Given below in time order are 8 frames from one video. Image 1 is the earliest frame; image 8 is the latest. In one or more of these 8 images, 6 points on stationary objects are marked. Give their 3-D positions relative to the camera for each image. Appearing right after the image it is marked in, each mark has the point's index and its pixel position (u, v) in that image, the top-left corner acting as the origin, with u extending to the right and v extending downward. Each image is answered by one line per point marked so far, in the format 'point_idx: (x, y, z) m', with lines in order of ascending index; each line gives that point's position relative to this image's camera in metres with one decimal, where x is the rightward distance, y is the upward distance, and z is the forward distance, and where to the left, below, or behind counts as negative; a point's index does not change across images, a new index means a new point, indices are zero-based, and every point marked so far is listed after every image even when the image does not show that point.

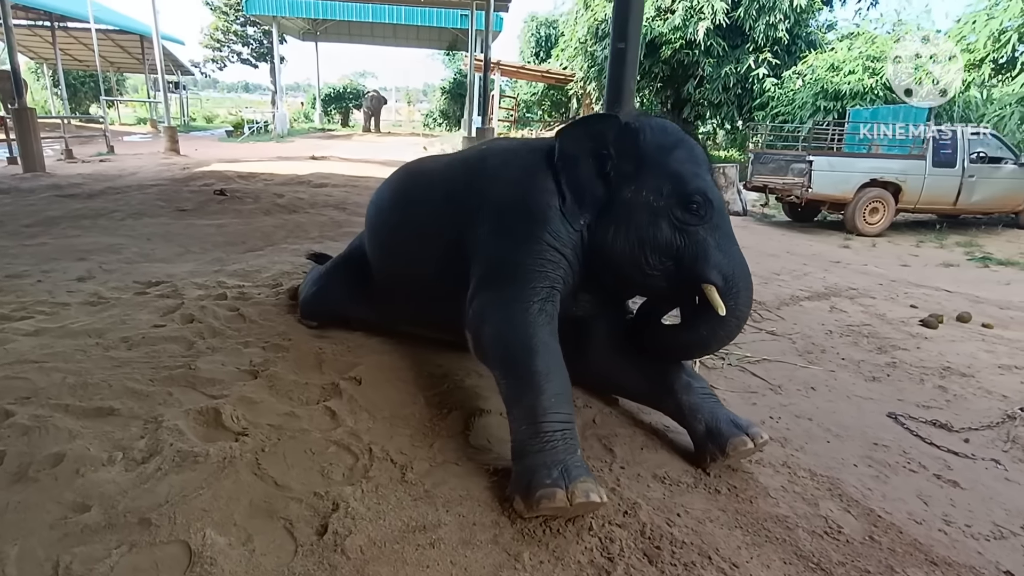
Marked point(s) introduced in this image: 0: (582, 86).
0: (+2.2, +6.3, +17.6) m
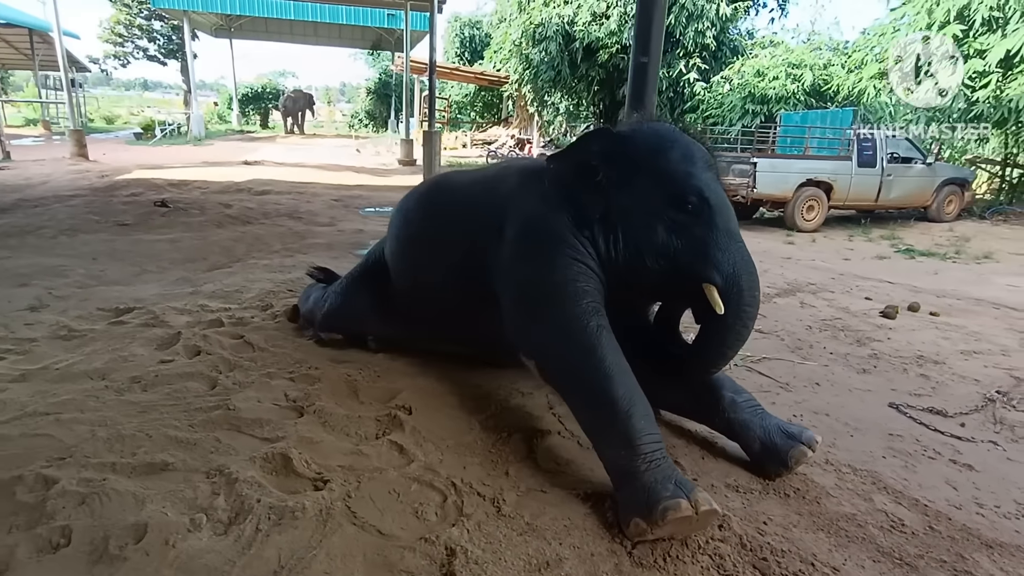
0: (+0.2, +6.3, +17.7) m
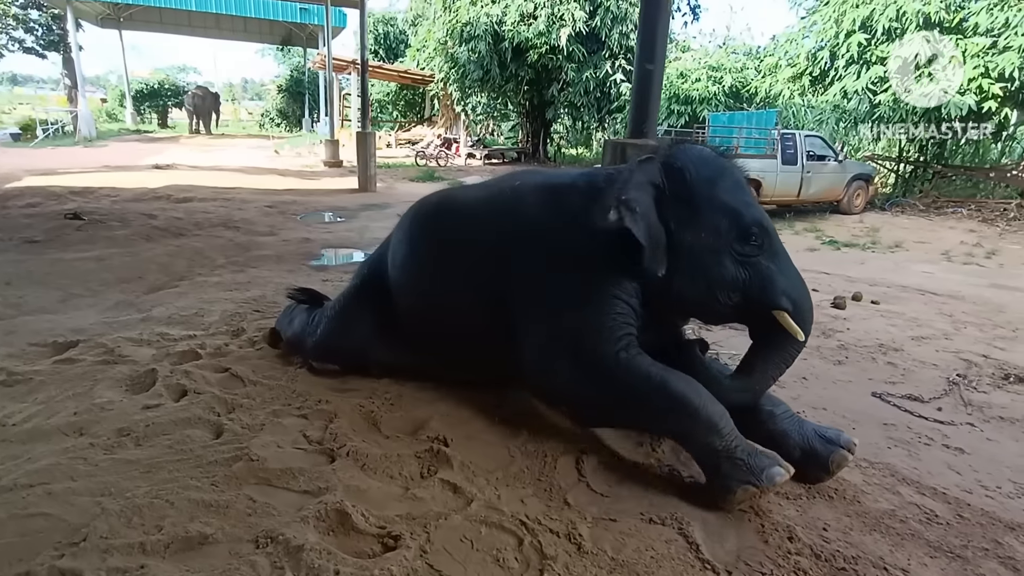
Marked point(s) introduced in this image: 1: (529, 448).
0: (-2.1, +6.2, +17.4) m
1: (+0.1, -0.7, +2.3) m
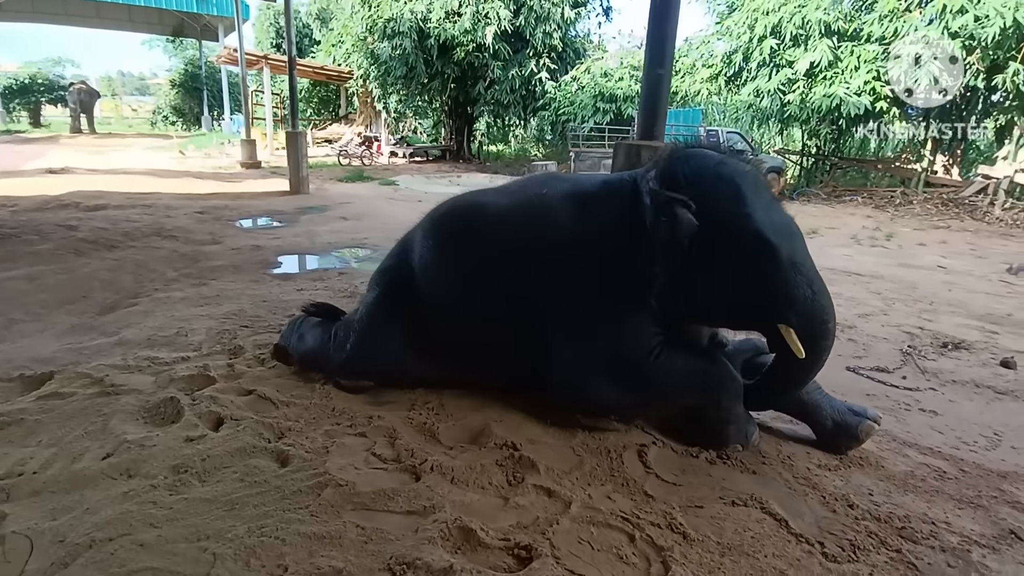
0: (-4.5, +6.1, +16.8) m
1: (+0.3, -0.7, +2.4) m
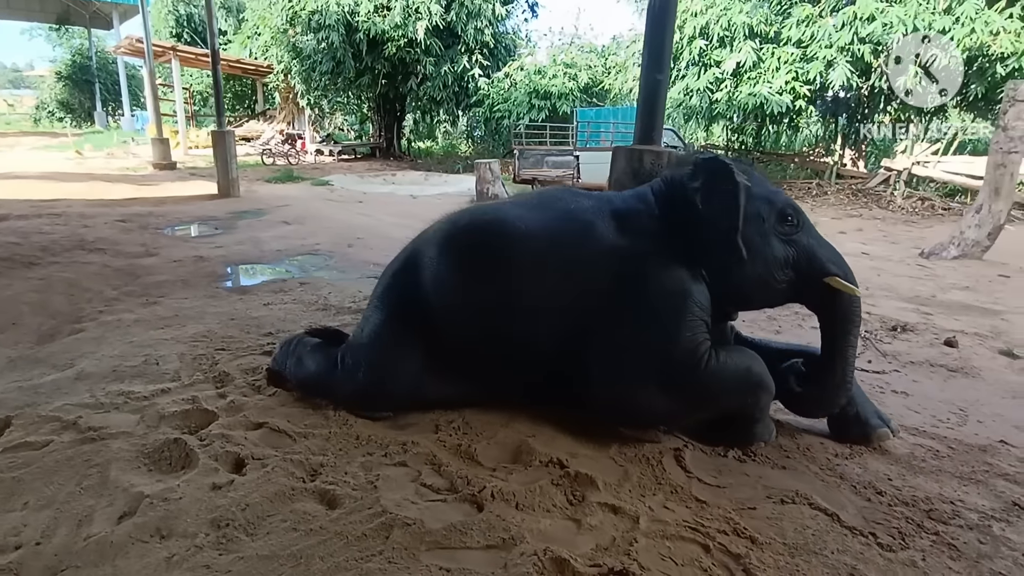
0: (-6.5, +6.0, +16.0) m
1: (+0.5, -0.7, +2.4) m
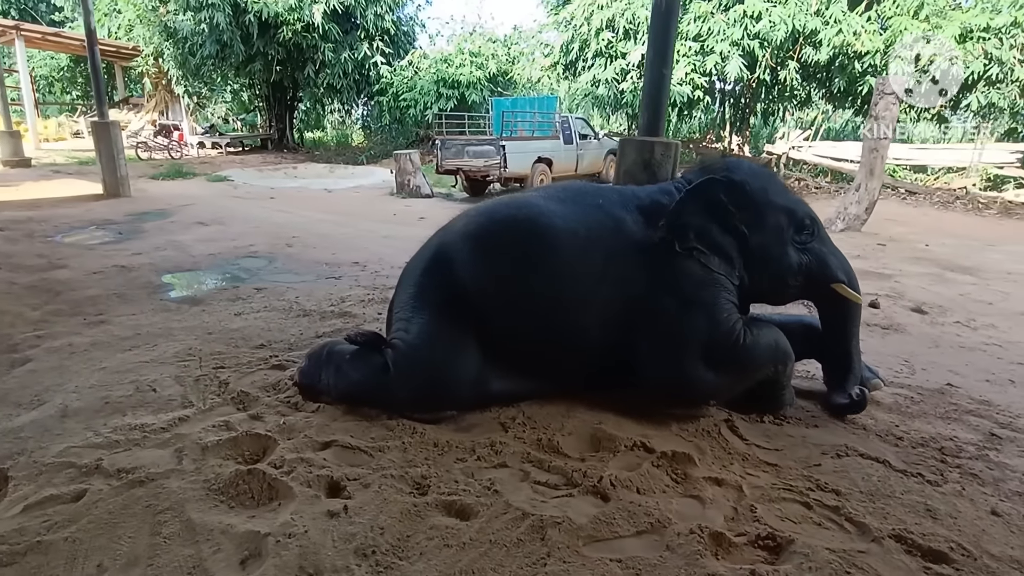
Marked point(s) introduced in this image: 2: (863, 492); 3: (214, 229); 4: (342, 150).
0: (-9.1, +5.7, +14.3) m
1: (+0.8, -0.6, +2.5) m
2: (+1.3, -0.8, +2.1) m
3: (-3.5, +0.7, +6.6) m
4: (-4.5, +3.7, +15.1) m
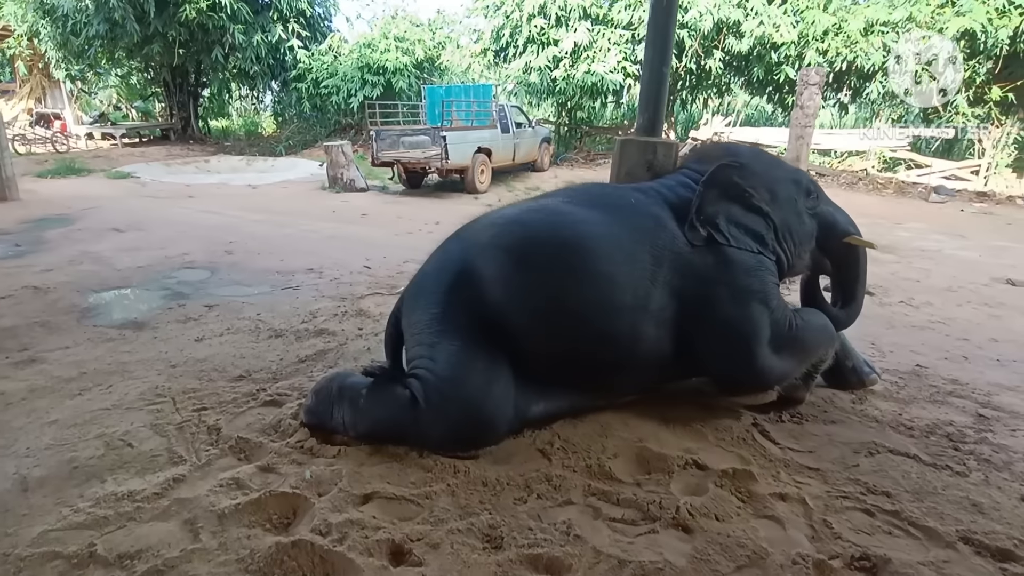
0: (-10.9, +5.5, +12.5) m
1: (+0.9, -0.7, +2.5) m
2: (+1.5, -0.8, +2.2) m
3: (-3.9, +0.5, +5.9) m
4: (-6.3, +3.7, +14.1) m
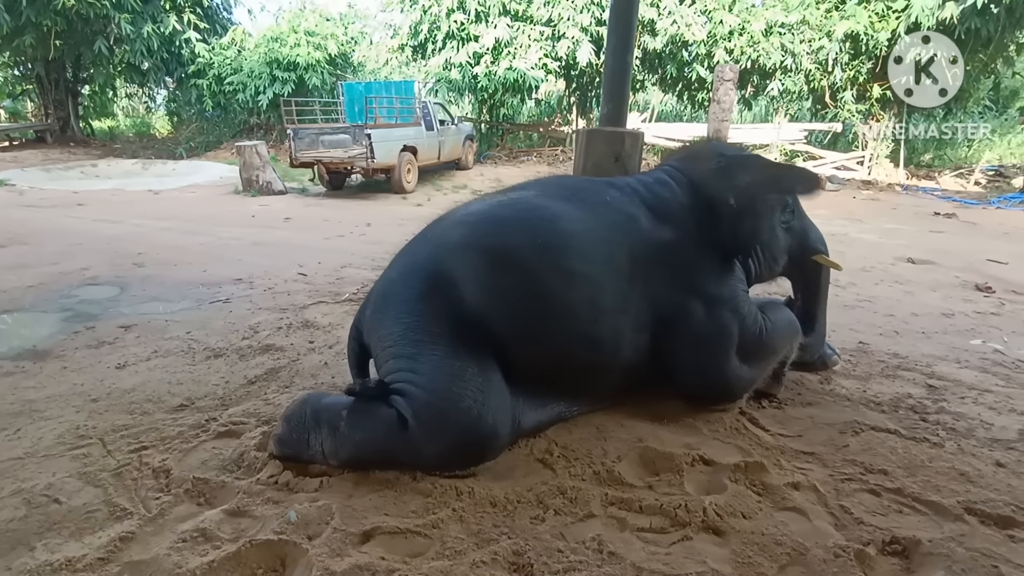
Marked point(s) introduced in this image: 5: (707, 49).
0: (-12.5, +4.9, +10.7) m
1: (+0.9, -0.6, +2.4) m
2: (+1.5, -0.7, +2.2) m
3: (-4.5, +0.3, +5.1) m
4: (-8.2, +3.3, +12.8) m
5: (+4.0, +4.9, +11.7) m
